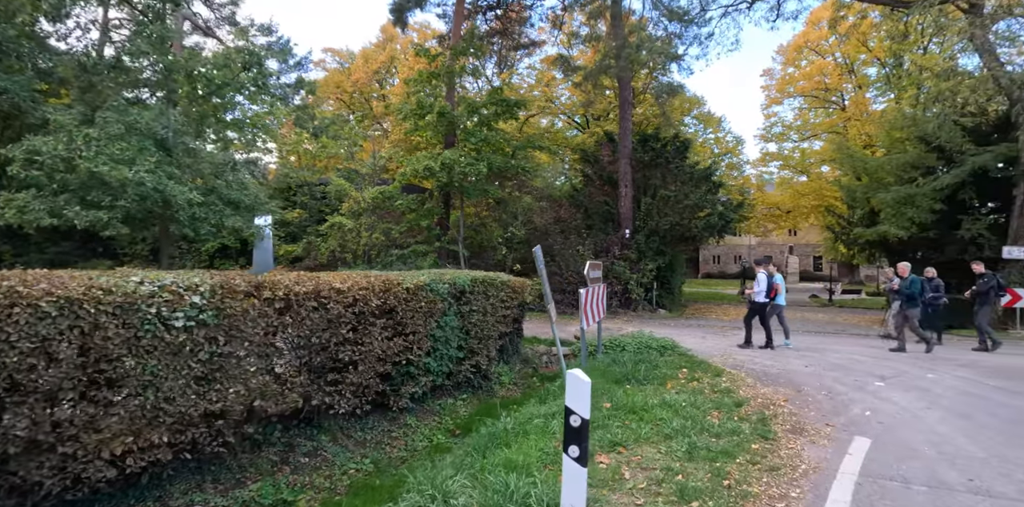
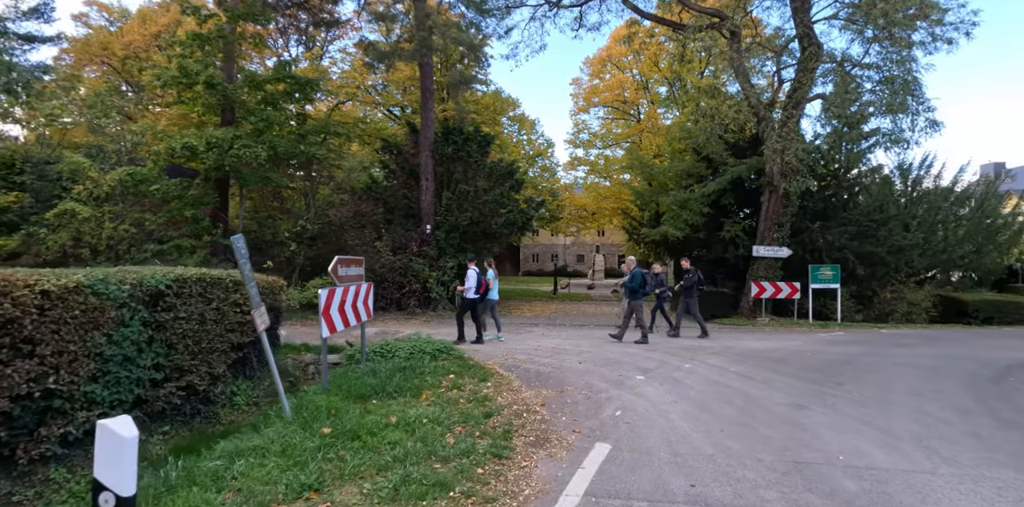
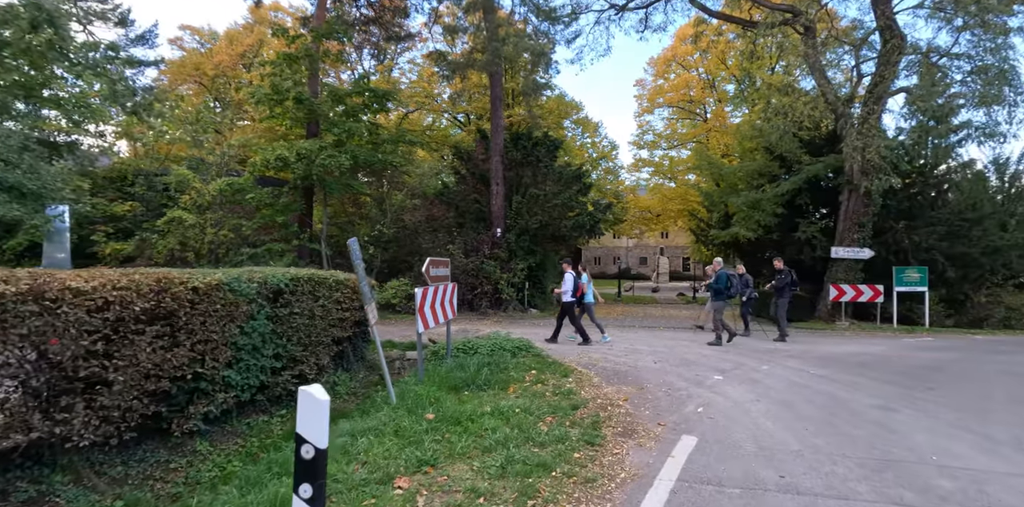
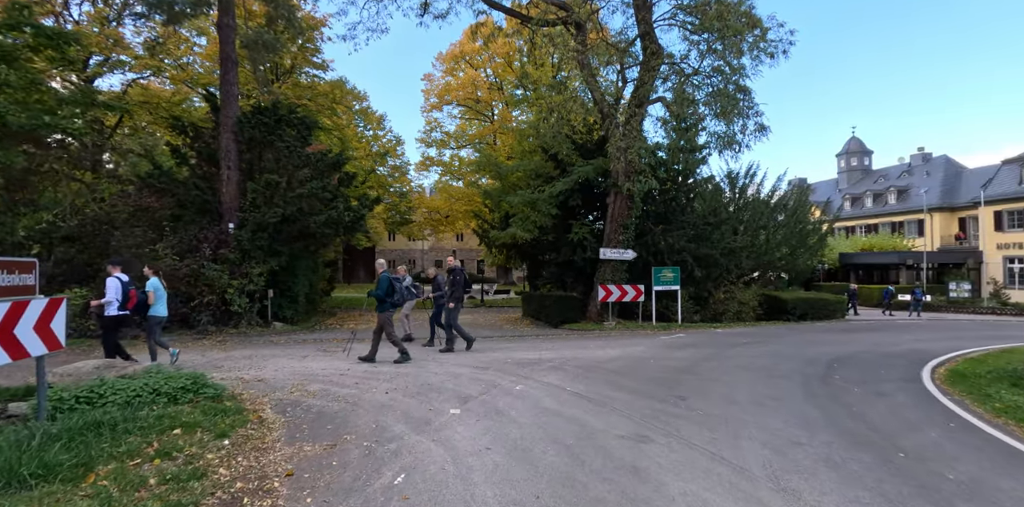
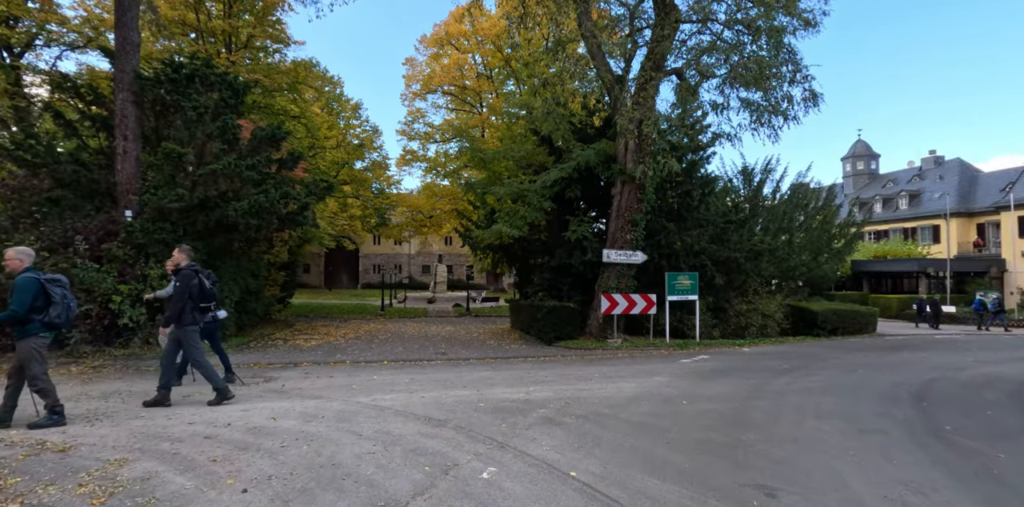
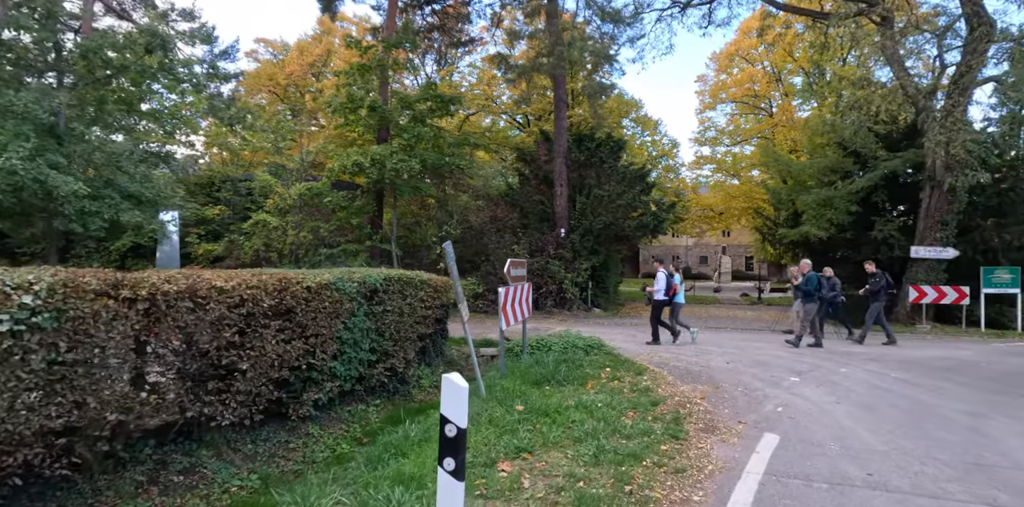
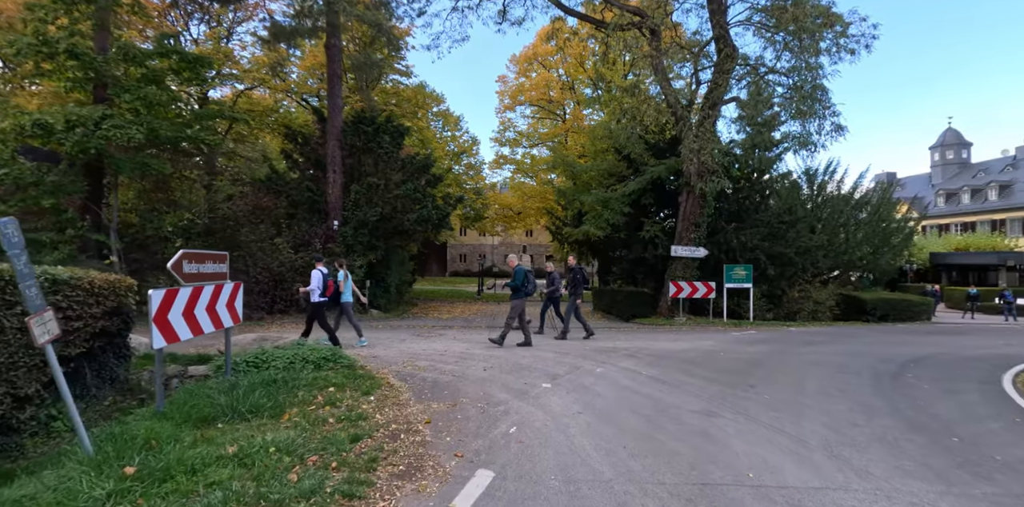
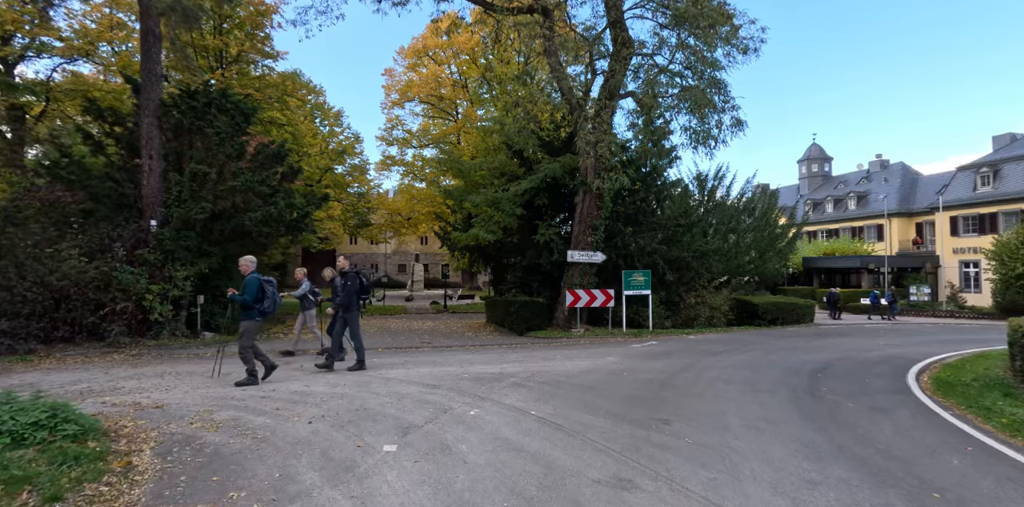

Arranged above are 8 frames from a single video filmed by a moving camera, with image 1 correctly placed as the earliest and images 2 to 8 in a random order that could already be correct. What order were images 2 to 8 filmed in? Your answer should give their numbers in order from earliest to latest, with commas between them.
6, 3, 2, 7, 4, 8, 5
